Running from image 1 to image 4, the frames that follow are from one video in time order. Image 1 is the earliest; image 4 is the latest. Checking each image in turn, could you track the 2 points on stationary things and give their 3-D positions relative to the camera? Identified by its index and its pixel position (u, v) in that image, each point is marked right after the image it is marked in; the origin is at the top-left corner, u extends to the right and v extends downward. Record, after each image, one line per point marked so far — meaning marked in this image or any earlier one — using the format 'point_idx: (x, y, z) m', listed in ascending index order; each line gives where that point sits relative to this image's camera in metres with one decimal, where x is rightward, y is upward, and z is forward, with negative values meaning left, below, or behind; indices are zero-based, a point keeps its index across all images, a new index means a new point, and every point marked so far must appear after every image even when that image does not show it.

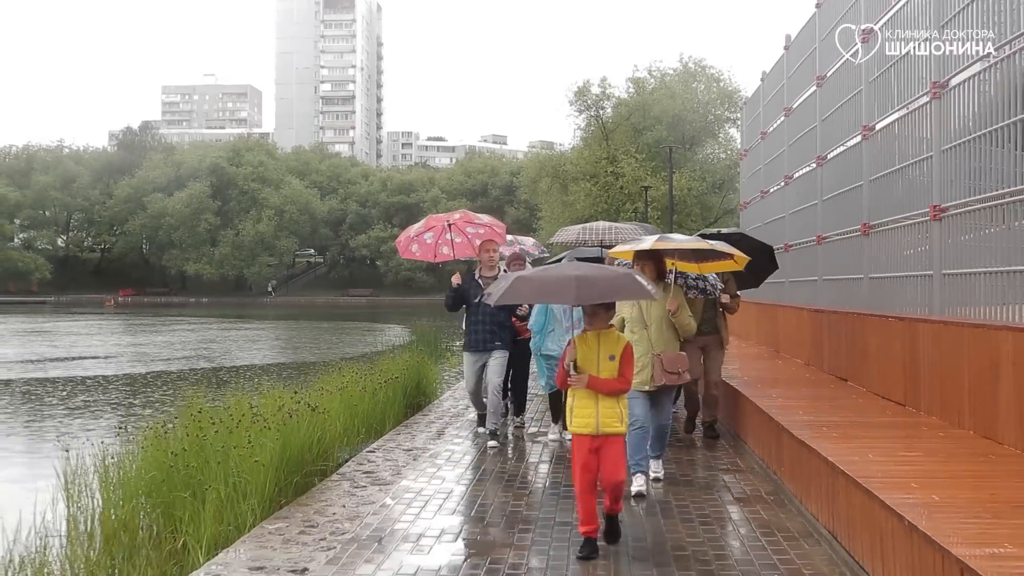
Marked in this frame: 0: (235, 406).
0: (-2.3, -1.0, +8.0) m
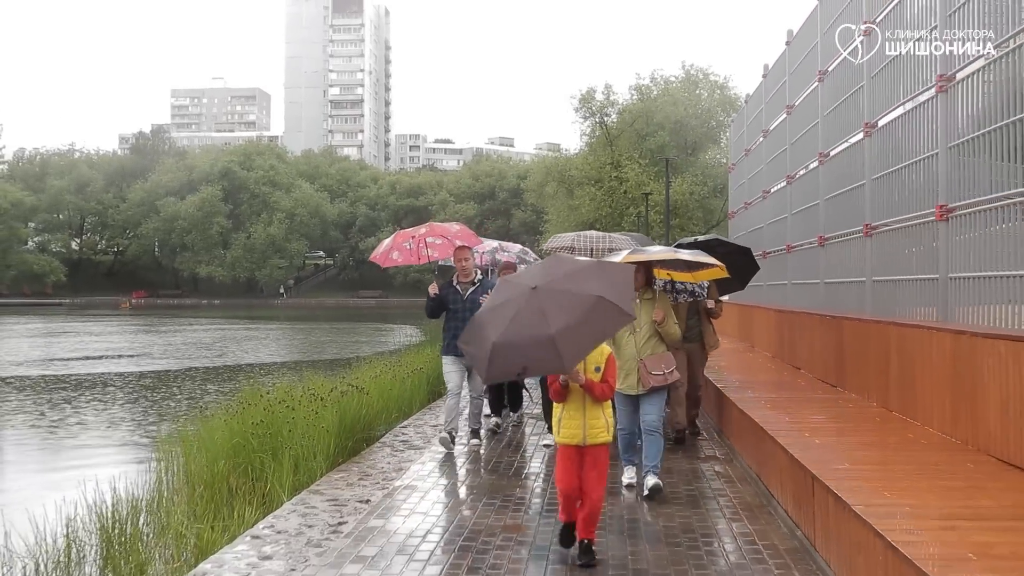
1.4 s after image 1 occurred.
0: (-2.2, -1.0, +9.5) m
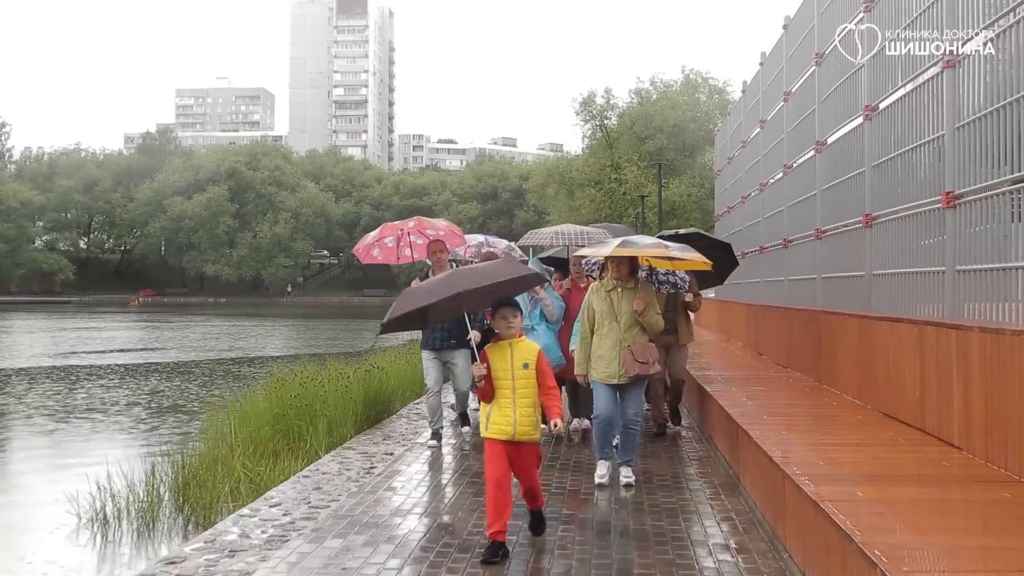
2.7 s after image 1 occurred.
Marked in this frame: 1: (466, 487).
0: (-2.2, -1.0, +10.8) m
1: (-0.3, -1.4, +6.8) m
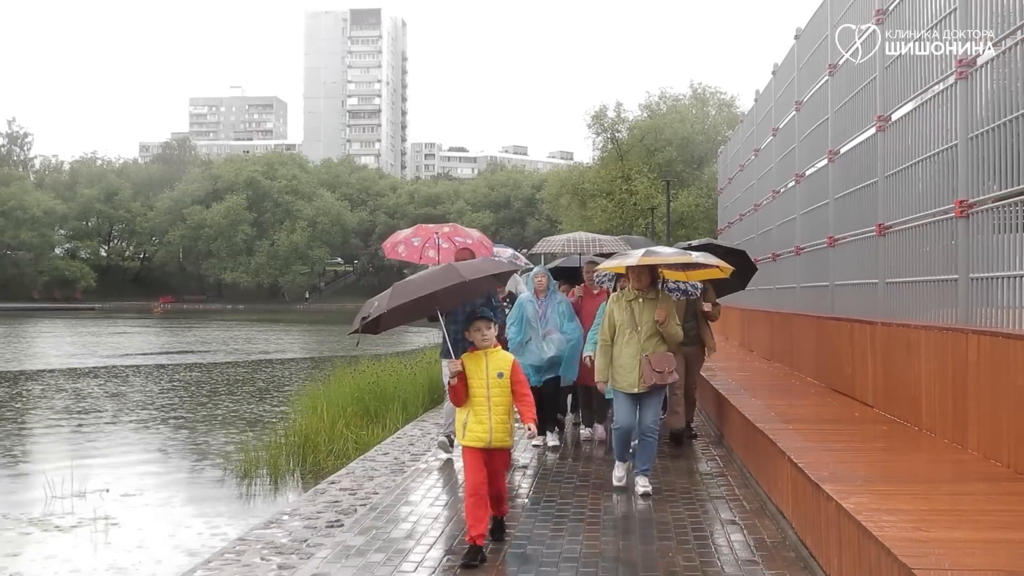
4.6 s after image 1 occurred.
0: (-1.8, -1.1, +12.8) m
1: (0.0, -1.5, +8.8) m
